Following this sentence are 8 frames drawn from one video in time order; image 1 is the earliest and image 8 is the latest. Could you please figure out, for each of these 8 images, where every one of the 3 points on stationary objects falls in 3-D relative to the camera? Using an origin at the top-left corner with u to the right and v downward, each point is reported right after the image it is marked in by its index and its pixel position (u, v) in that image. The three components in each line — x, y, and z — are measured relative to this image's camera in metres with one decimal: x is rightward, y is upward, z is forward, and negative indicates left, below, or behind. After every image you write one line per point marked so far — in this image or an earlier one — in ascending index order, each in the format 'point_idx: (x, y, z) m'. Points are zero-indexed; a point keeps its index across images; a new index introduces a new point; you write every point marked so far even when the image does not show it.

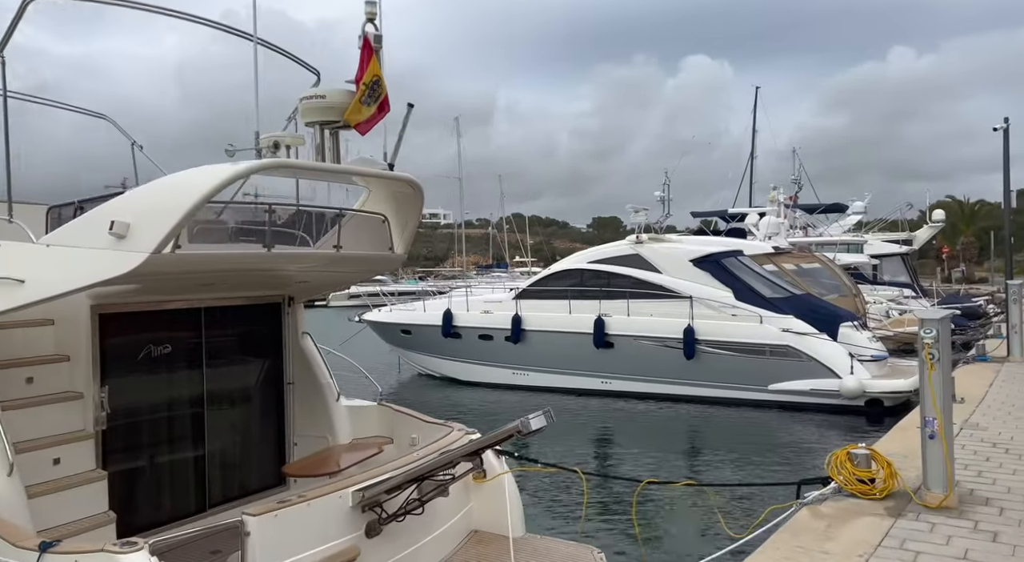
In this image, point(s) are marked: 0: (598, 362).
0: (+1.3, -1.2, +12.8) m
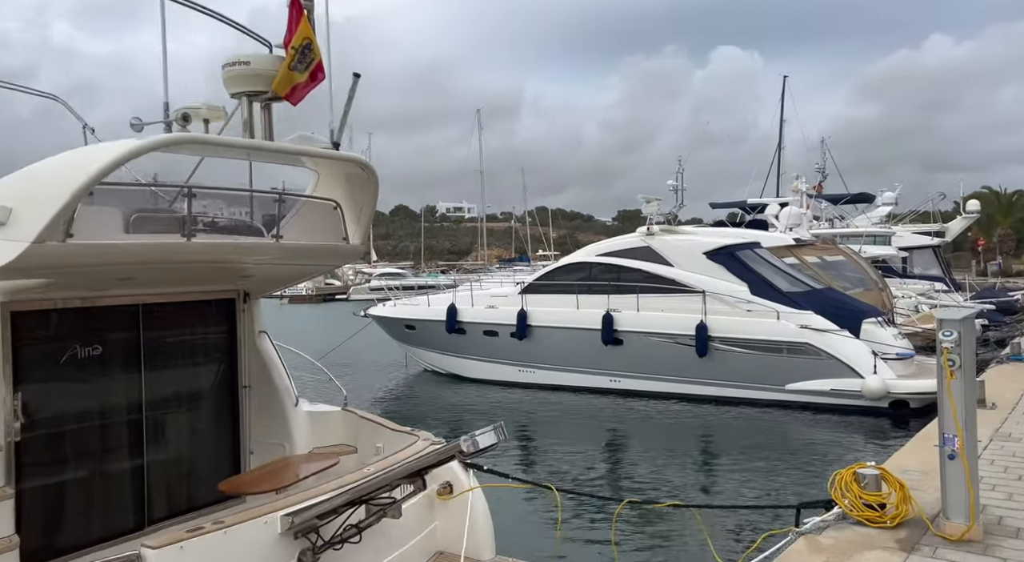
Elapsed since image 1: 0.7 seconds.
0: (+1.4, -1.2, +12.3) m
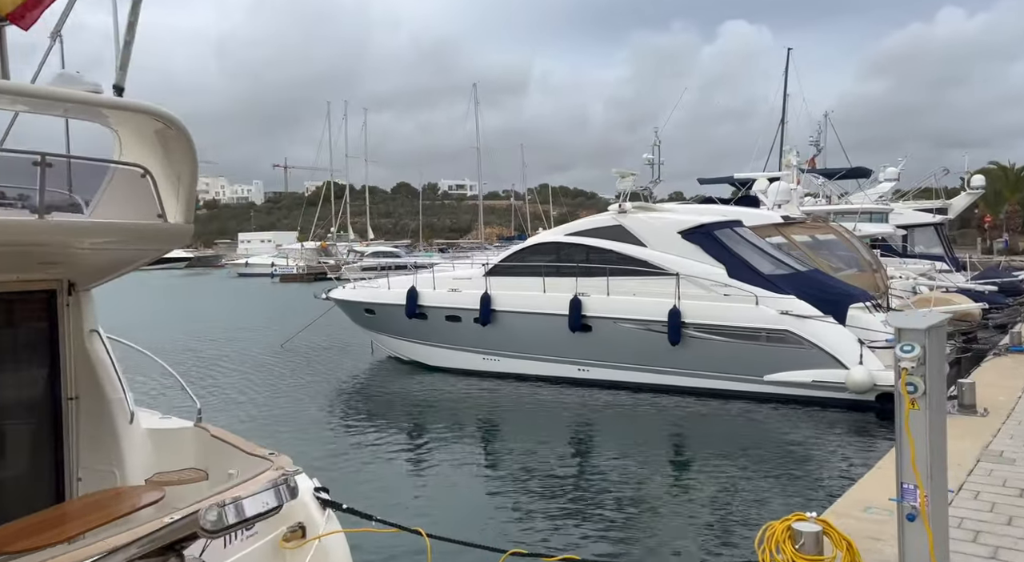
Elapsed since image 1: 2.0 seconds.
0: (+0.8, -0.9, +11.4) m
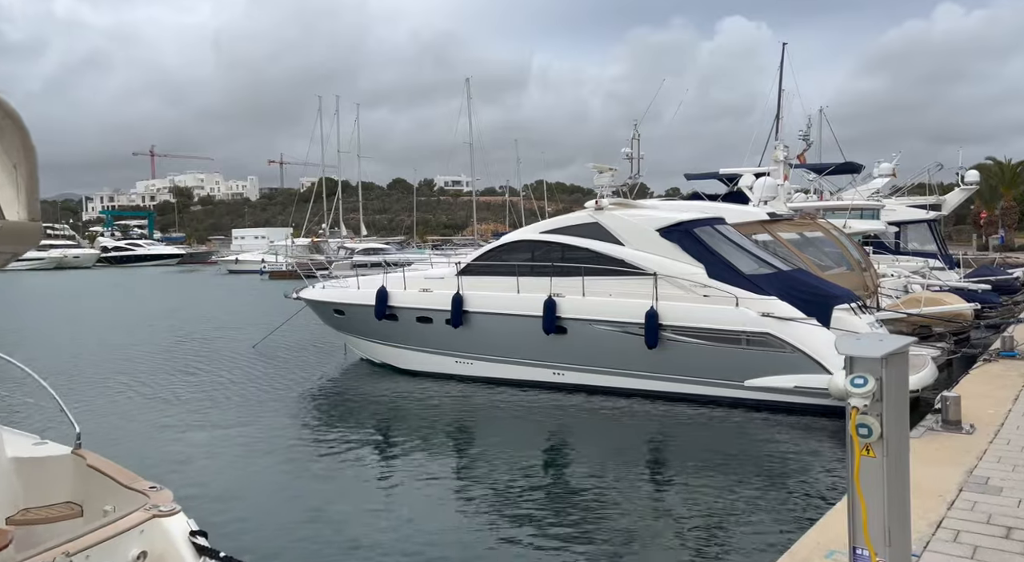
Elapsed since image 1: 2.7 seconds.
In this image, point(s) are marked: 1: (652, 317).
0: (+0.5, -0.9, +10.9) m
1: (+1.6, -0.4, +10.0) m
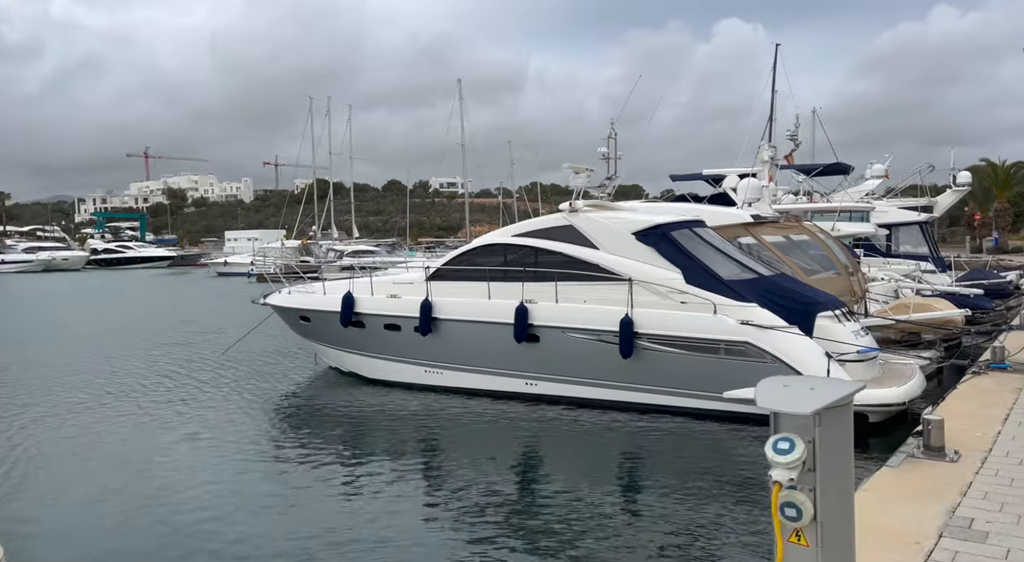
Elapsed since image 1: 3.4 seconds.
0: (+0.1, -1.0, +10.4) m
1: (+1.3, -0.5, +9.6) m
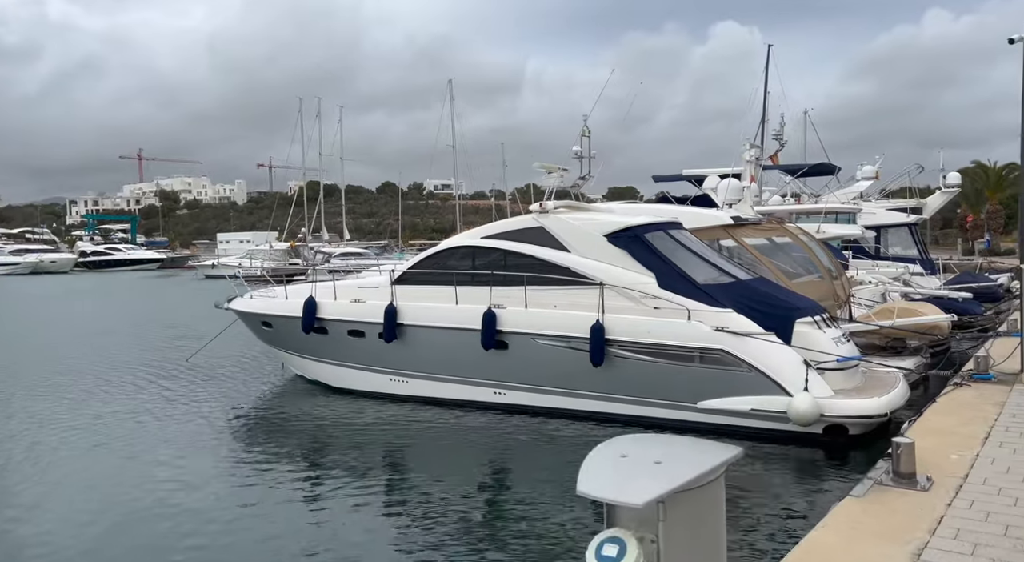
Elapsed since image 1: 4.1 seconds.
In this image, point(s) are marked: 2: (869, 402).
0: (-0.2, -1.0, +10.0) m
1: (+0.9, -0.5, +9.1) m
2: (+3.4, -1.2, +8.3) m
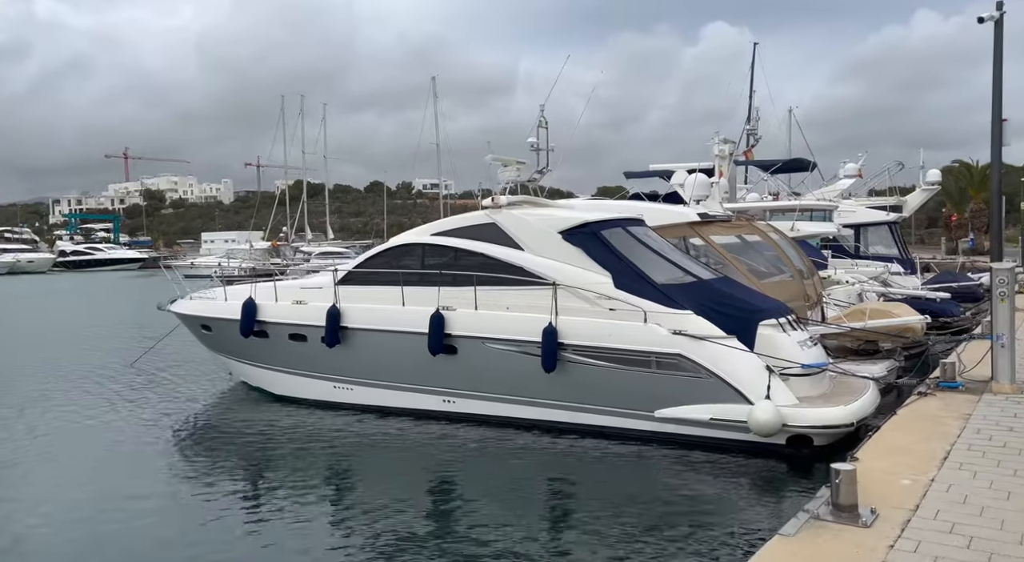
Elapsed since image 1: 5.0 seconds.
0: (-0.8, -1.0, +9.4) m
1: (+0.4, -0.5, +8.6) m
2: (+2.9, -1.2, +7.8) m
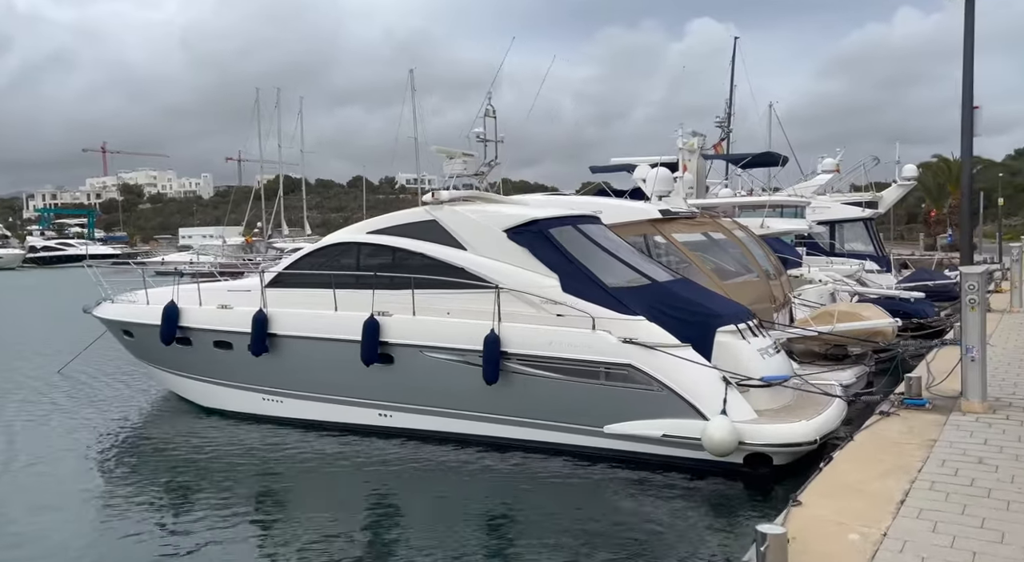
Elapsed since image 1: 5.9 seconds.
0: (-1.4, -1.1, +8.7) m
1: (-0.2, -0.6, +7.9) m
2: (+2.4, -1.2, +7.1) m
